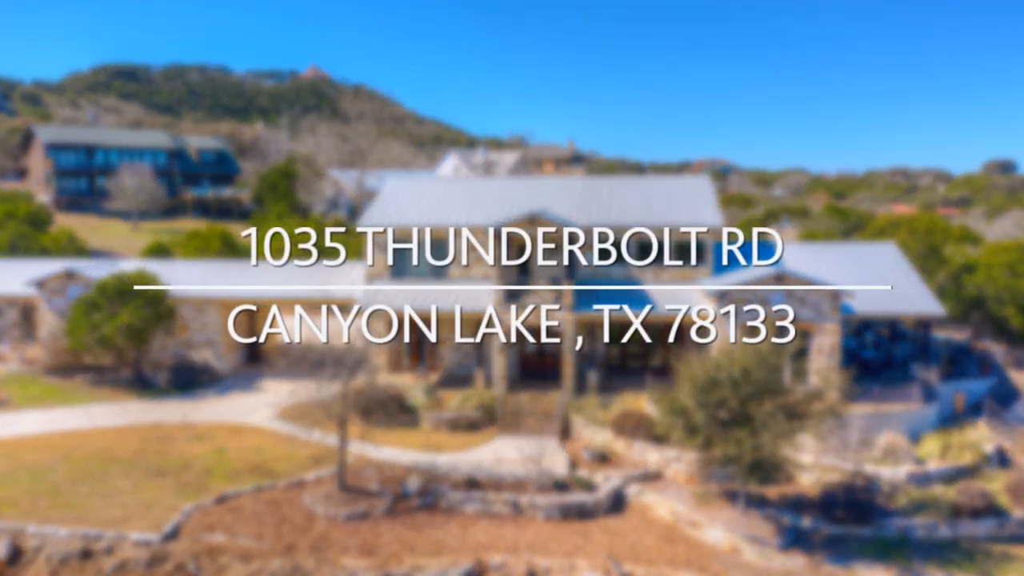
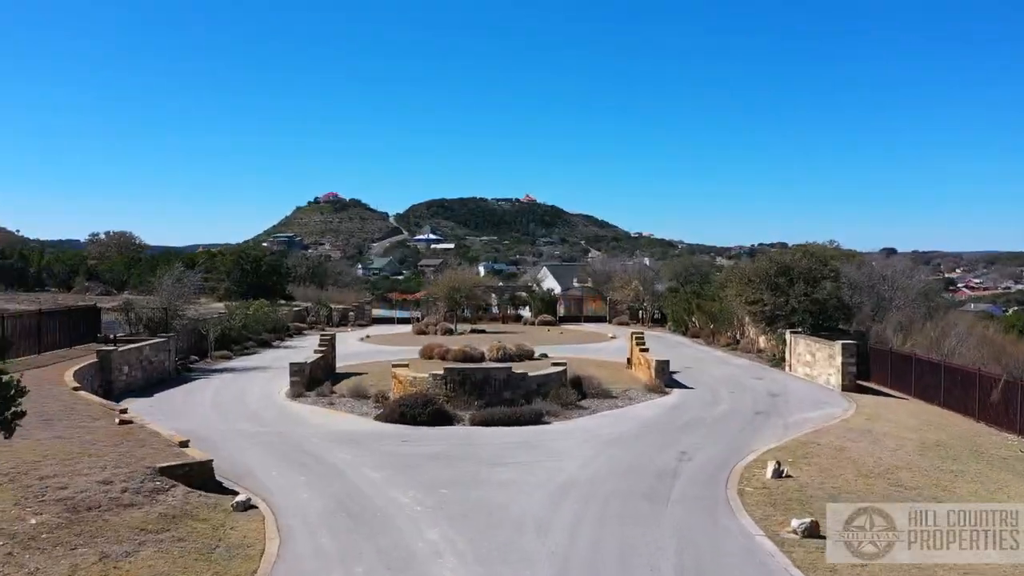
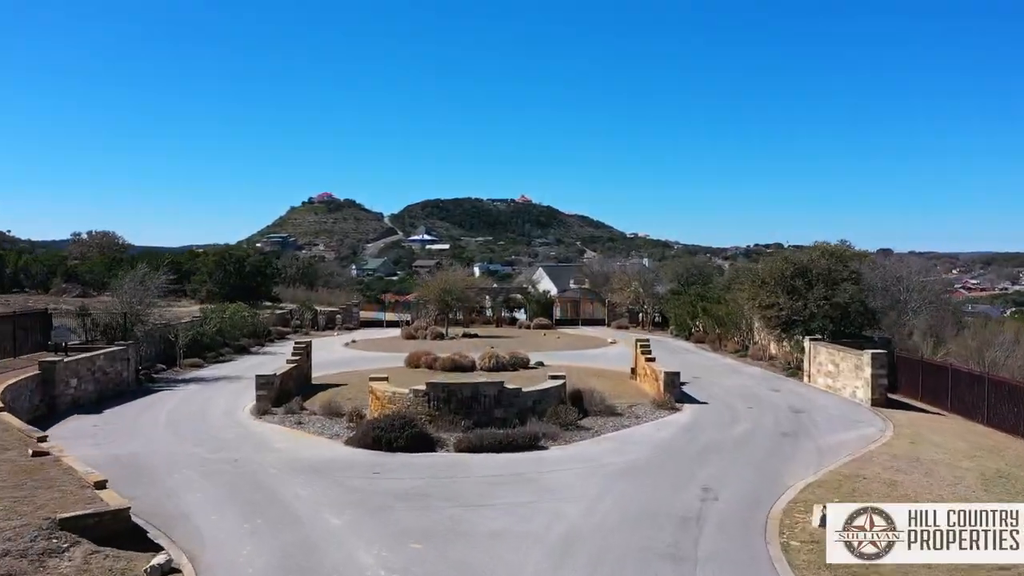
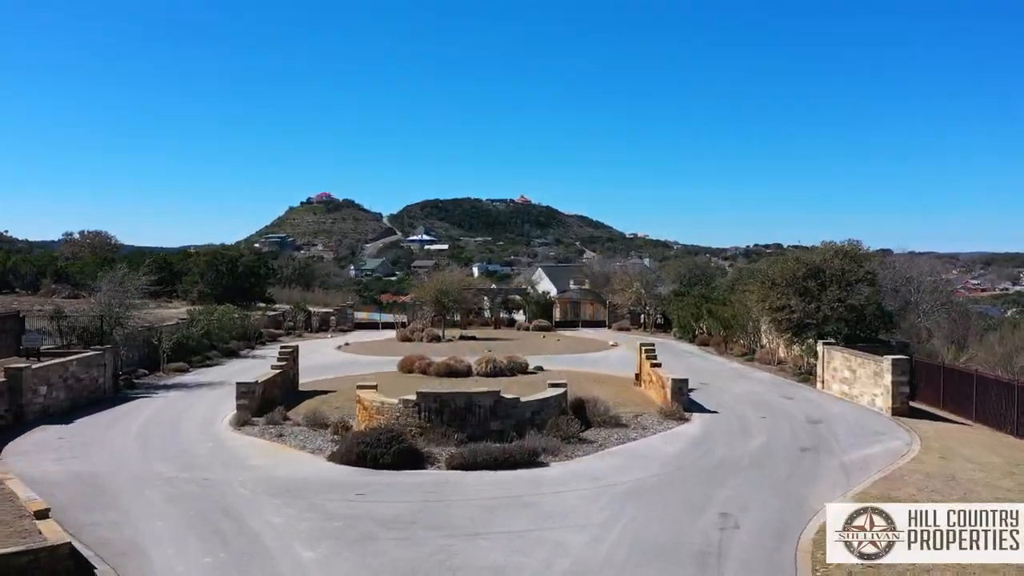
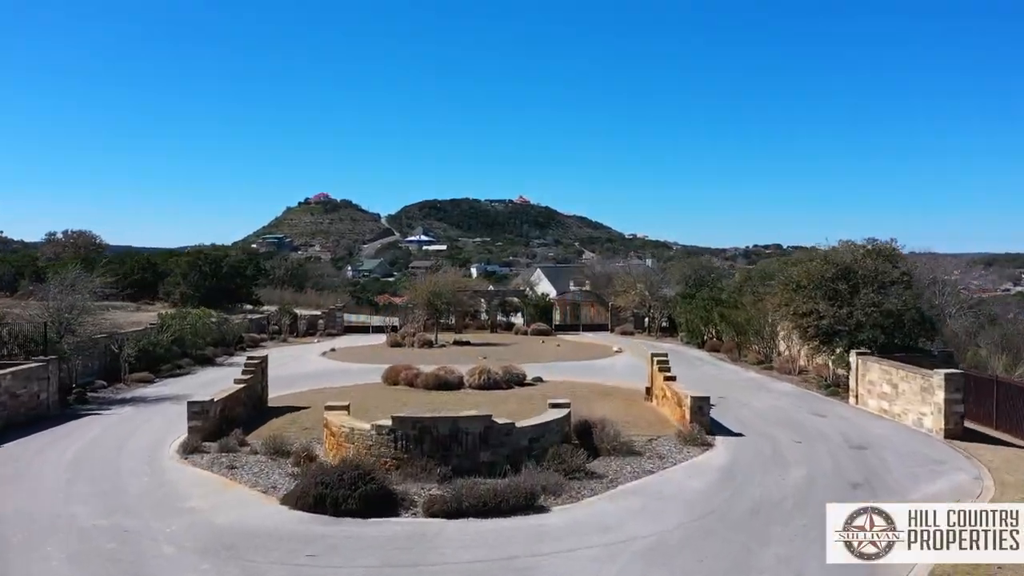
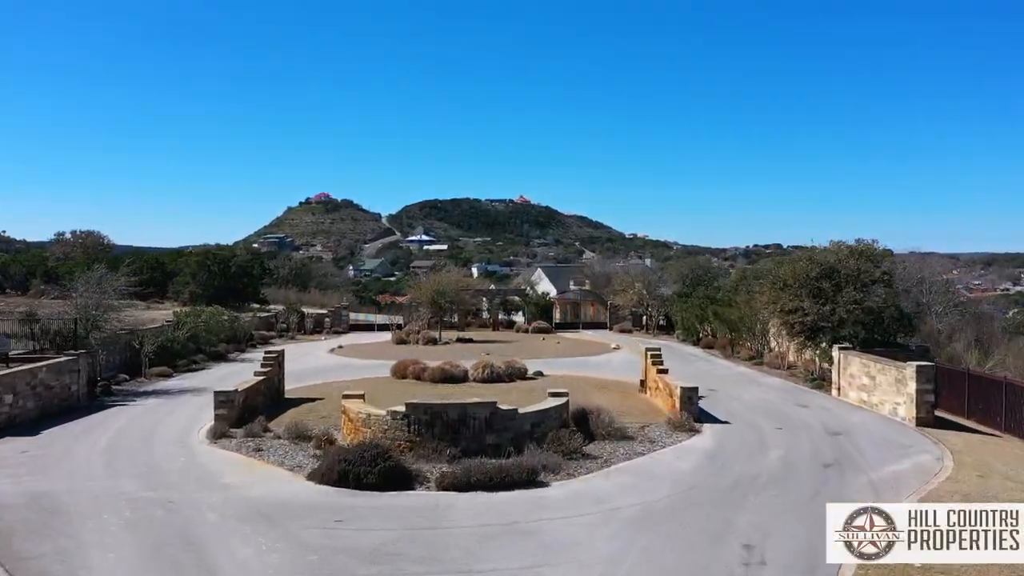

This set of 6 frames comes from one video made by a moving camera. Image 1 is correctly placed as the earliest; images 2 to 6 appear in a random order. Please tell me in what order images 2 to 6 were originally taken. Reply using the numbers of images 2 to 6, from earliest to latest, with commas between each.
2, 3, 4, 6, 5
